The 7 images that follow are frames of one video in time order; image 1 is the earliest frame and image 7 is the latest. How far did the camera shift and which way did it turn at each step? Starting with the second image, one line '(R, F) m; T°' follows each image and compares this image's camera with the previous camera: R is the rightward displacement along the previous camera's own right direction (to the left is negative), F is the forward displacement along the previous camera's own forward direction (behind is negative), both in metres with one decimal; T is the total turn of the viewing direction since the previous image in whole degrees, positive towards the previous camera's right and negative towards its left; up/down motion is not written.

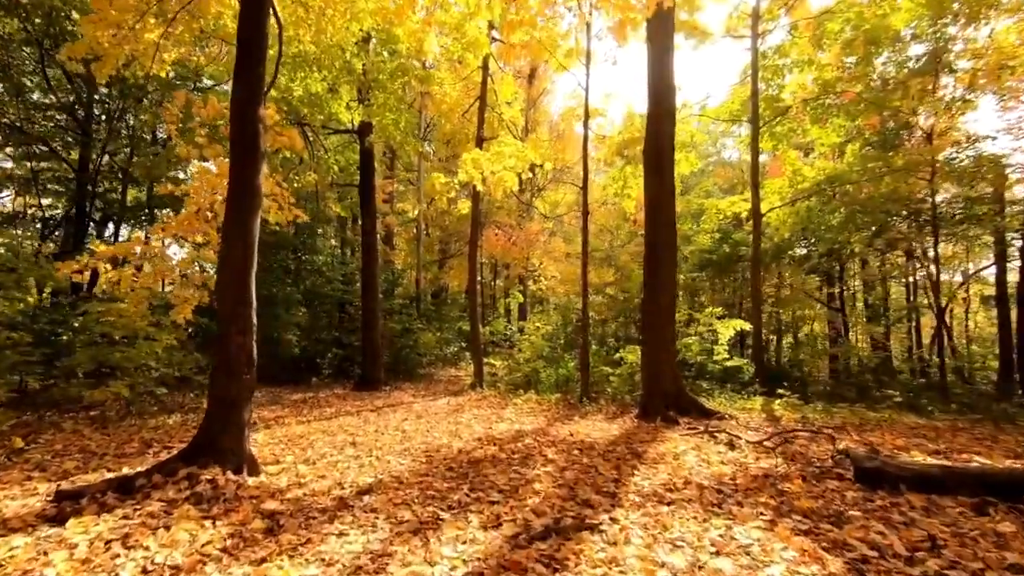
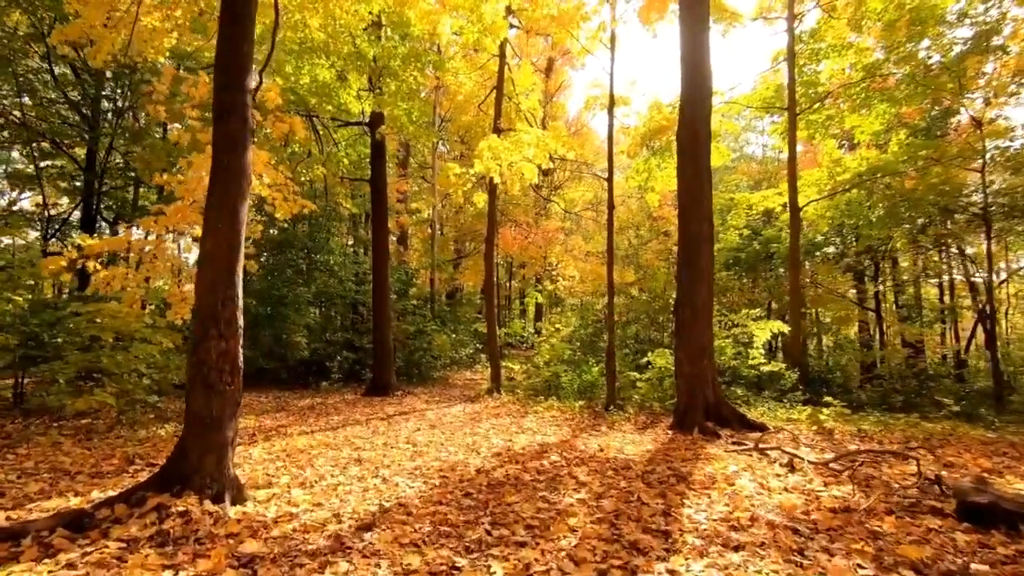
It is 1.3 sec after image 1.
(-0.1, +0.7) m; -2°
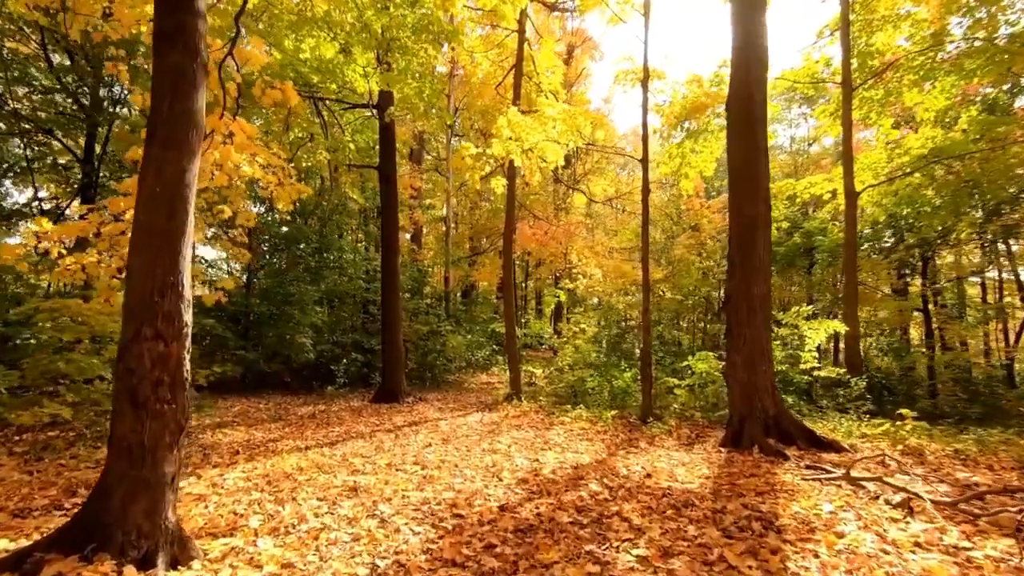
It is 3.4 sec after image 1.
(-0.1, +1.0) m; -2°
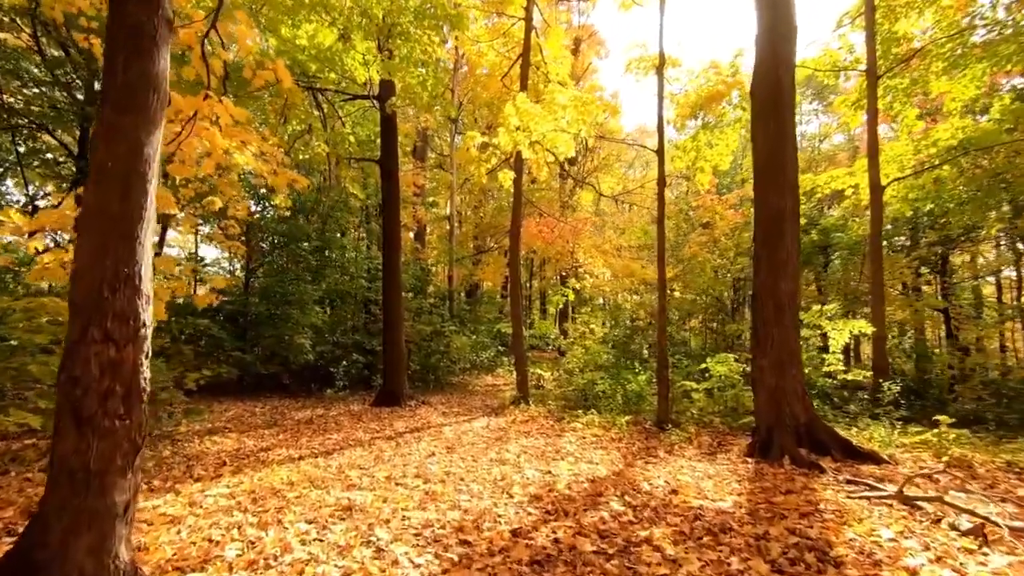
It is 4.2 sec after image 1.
(-0.1, +0.5) m; 0°
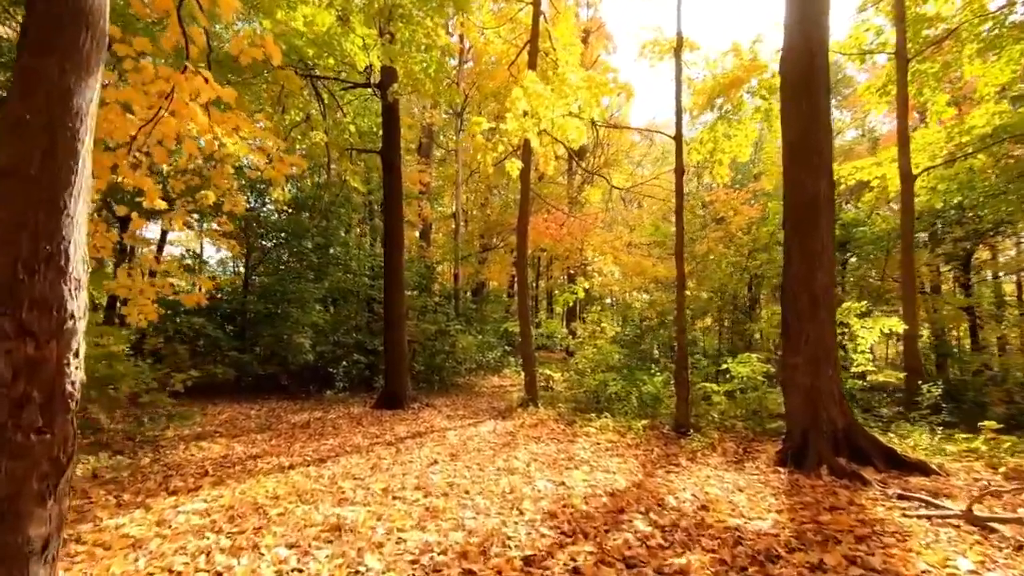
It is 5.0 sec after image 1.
(0.0, +0.5) m; -1°
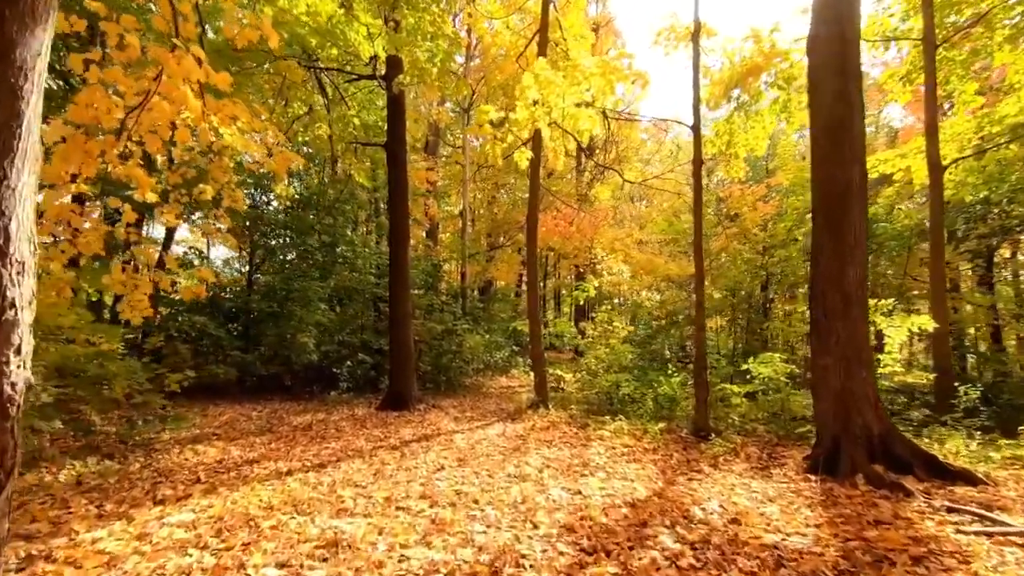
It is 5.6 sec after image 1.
(0.0, +0.3) m; -1°
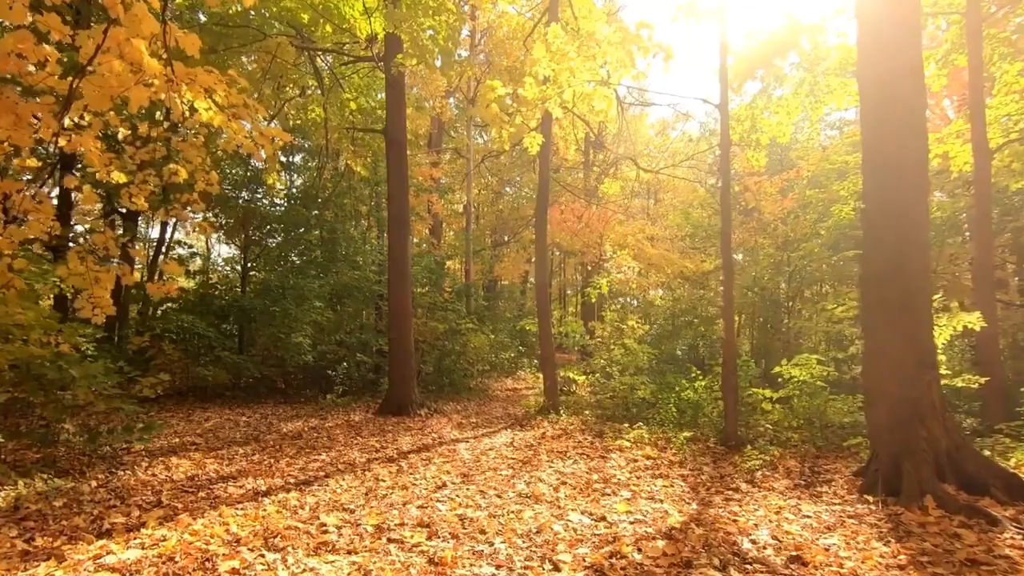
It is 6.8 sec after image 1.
(-0.1, +0.6) m; 0°
